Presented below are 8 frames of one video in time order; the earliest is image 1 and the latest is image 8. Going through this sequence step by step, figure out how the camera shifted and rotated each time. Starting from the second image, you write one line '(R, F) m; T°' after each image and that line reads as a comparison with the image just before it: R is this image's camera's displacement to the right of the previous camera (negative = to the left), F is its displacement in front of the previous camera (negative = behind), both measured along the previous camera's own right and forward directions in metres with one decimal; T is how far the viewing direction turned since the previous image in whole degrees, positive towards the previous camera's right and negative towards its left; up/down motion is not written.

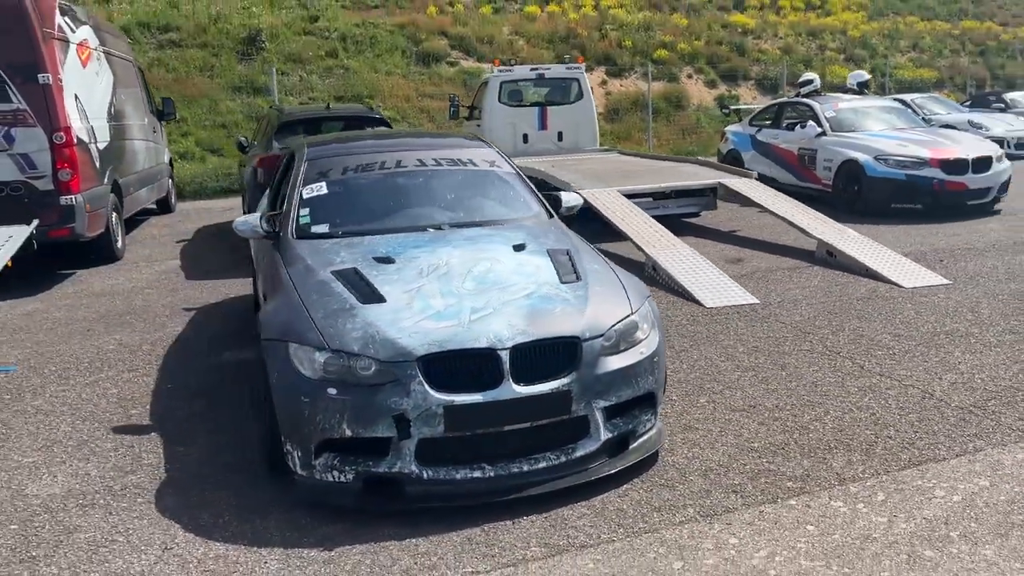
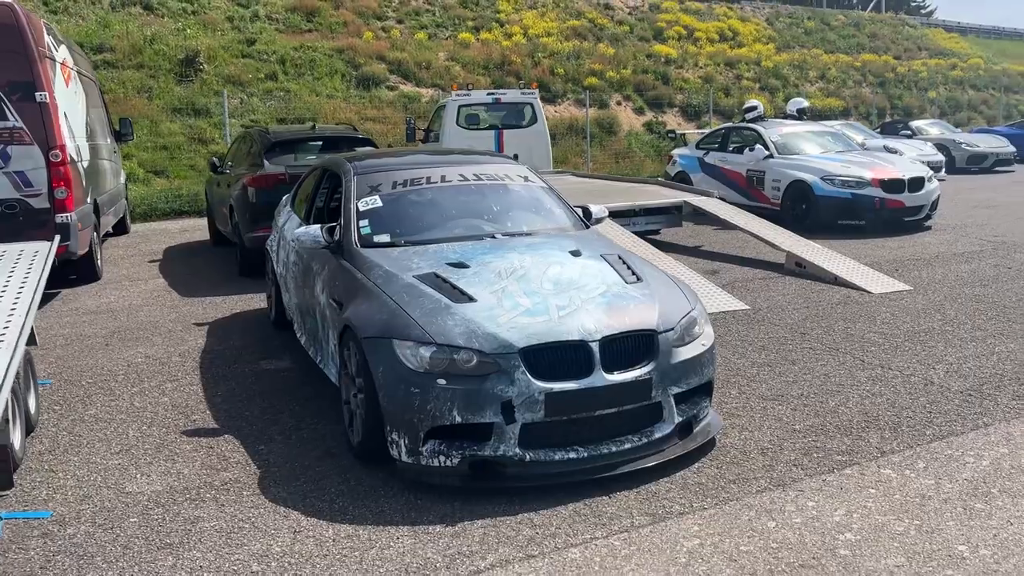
(-0.8, -0.3) m; +6°
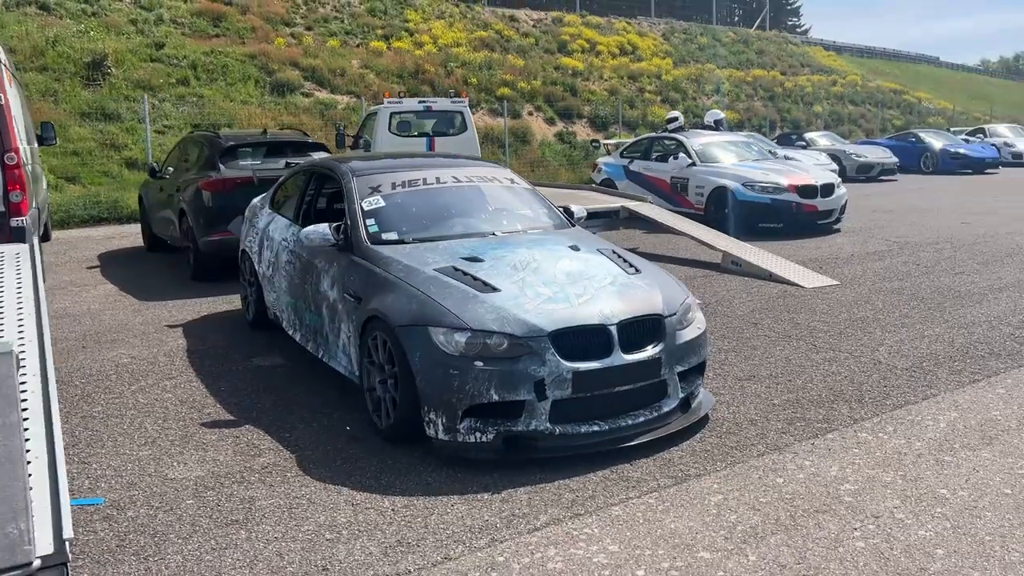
(-0.6, -0.3) m; +7°
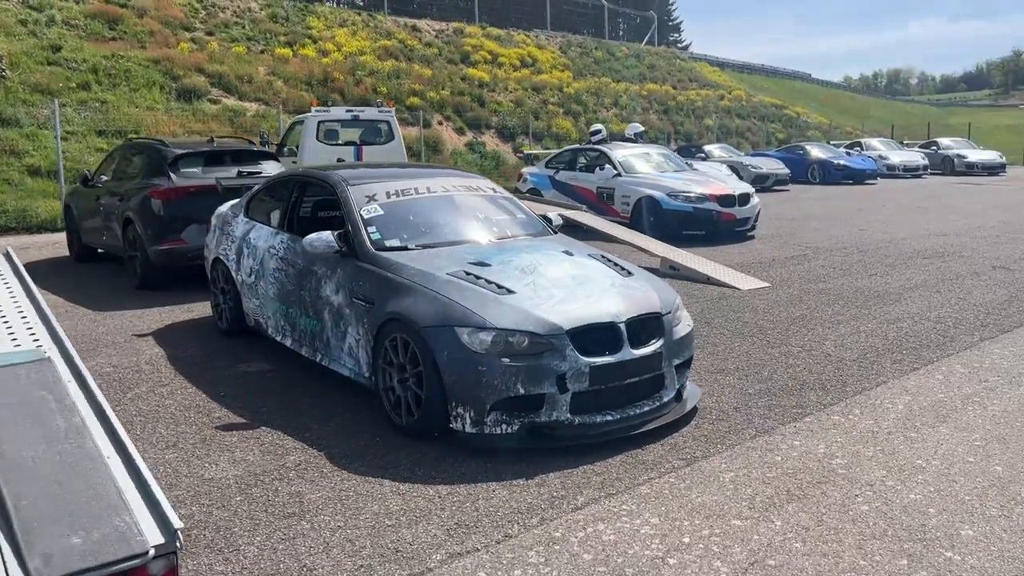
(-0.7, -0.3) m; +7°
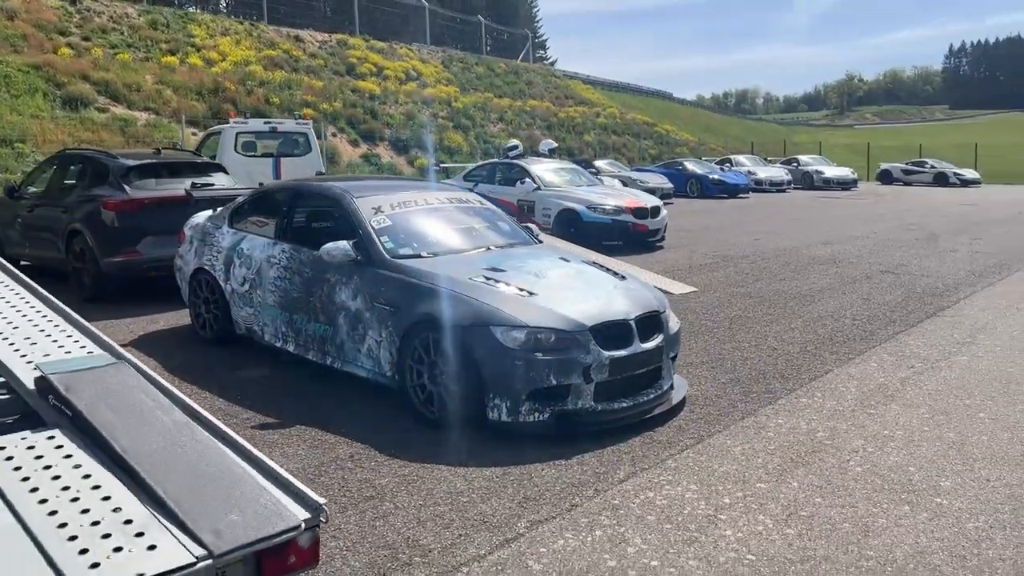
(-0.9, -0.4) m; +9°
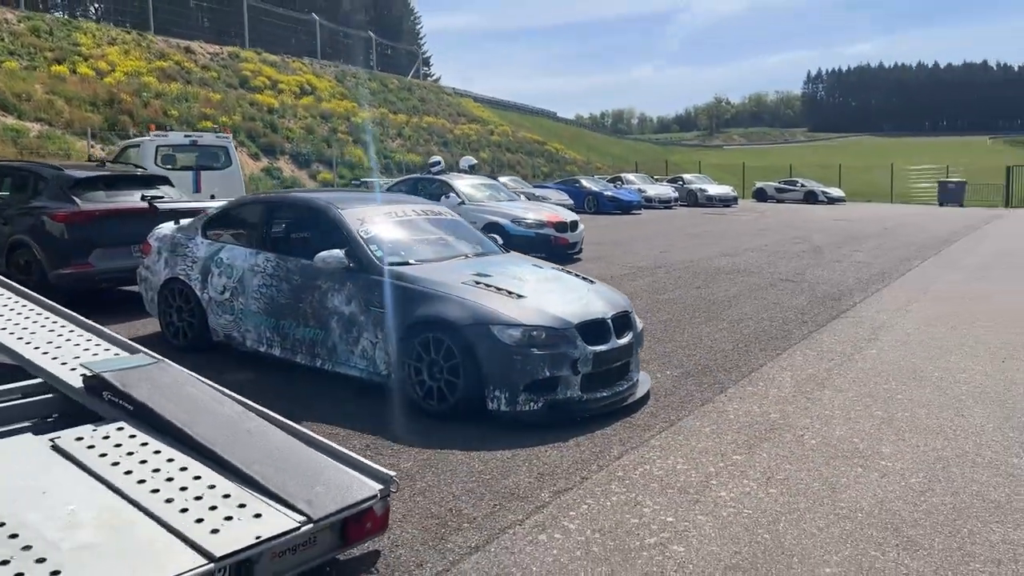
(-0.7, -0.5) m; +8°
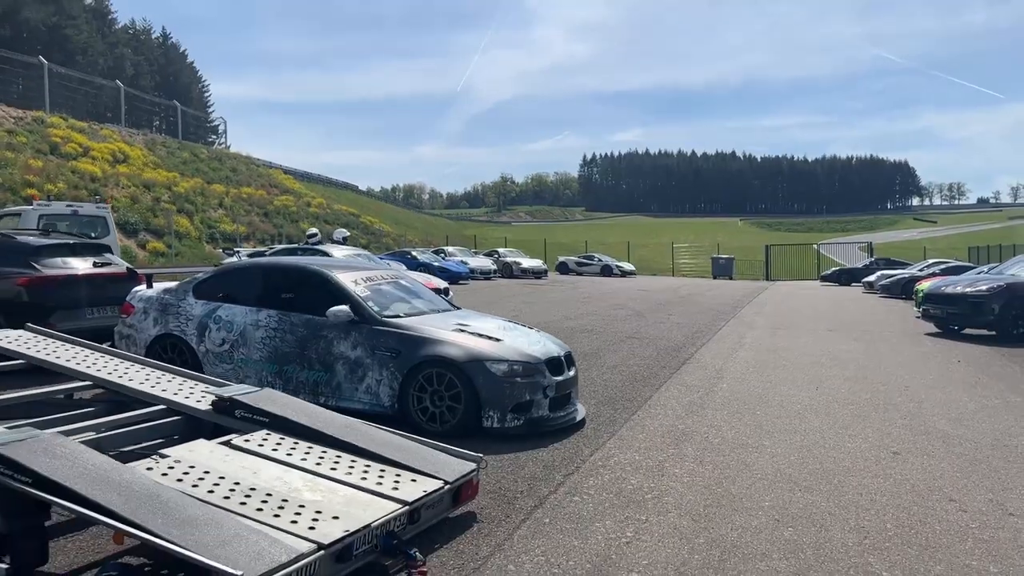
(-1.6, -1.6) m; +14°
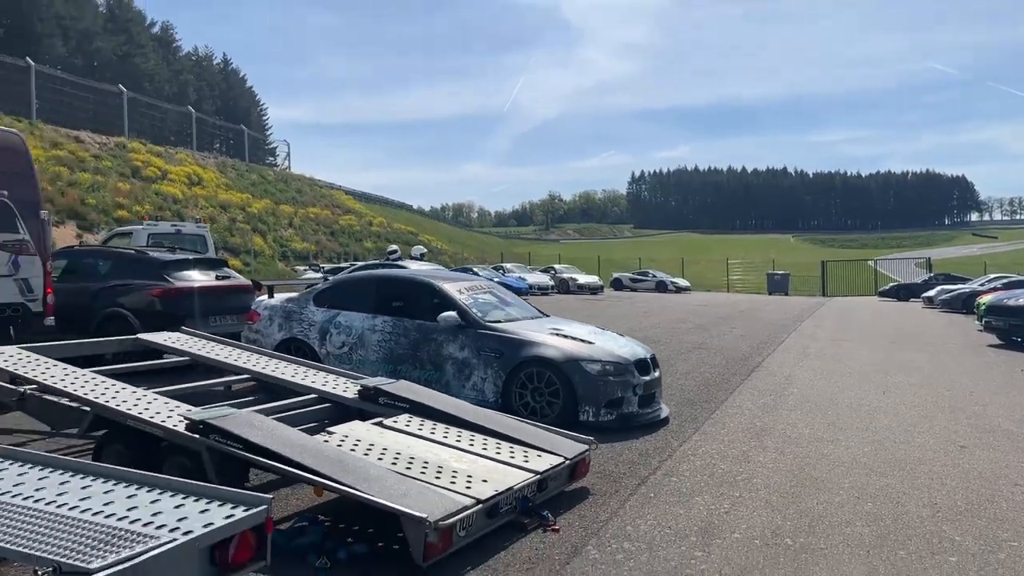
(-0.4, -0.8) m; -3°
